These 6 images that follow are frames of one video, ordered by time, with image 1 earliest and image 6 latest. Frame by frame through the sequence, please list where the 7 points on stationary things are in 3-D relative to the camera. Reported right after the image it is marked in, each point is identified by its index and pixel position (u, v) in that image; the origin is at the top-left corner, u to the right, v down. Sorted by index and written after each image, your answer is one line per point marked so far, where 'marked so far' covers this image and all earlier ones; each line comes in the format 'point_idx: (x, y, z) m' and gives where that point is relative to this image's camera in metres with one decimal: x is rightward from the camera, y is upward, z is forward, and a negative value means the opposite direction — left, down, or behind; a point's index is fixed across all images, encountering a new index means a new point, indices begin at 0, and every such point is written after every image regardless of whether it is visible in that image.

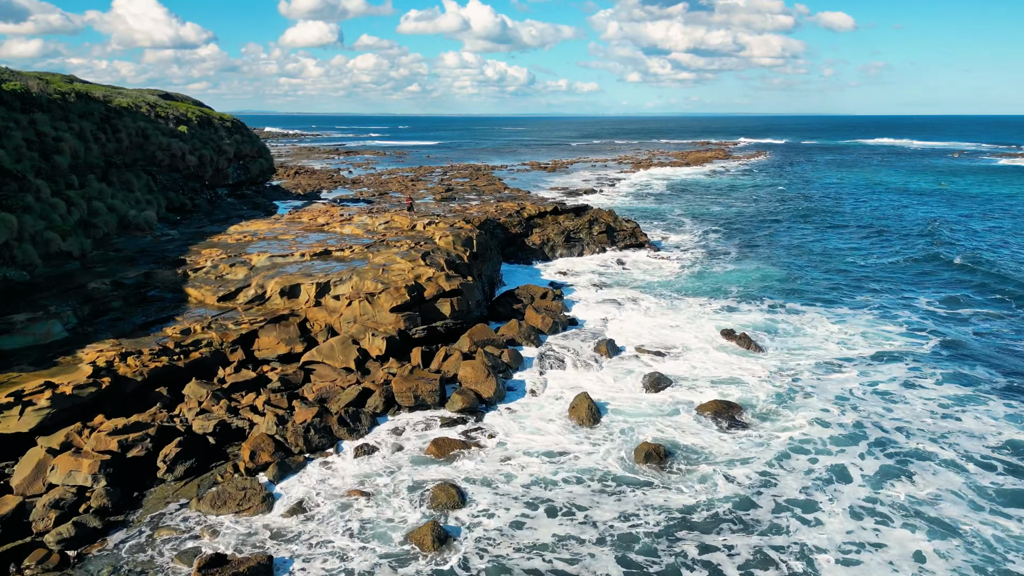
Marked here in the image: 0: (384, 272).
0: (-3.9, +0.5, +19.4) m
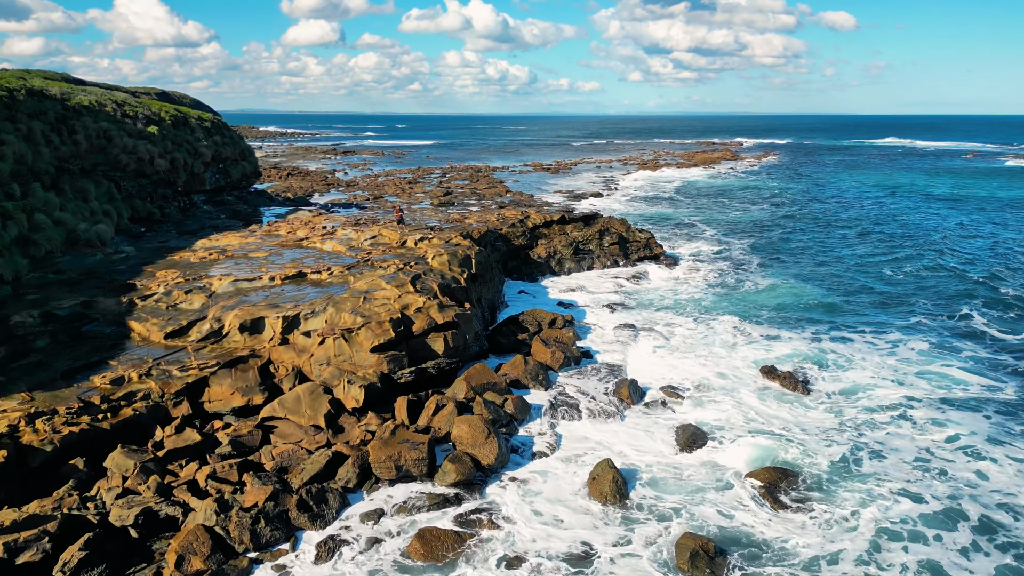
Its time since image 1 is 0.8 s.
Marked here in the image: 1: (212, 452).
0: (-3.7, -0.4, +16.4) m
1: (-5.9, -3.2, +12.6) m
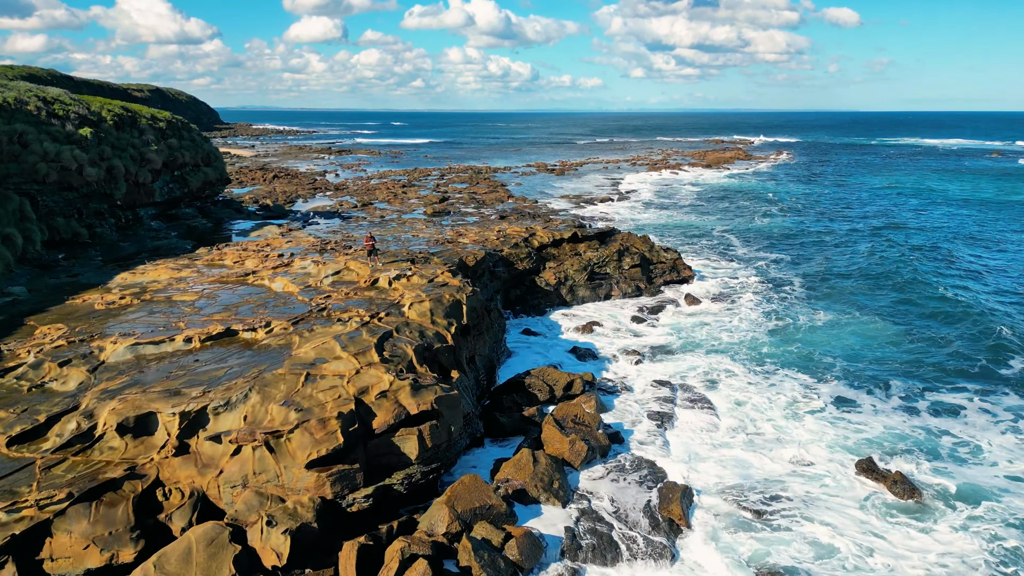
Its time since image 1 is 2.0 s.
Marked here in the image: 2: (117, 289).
0: (-3.7, -1.7, +11.5) m
1: (-5.8, -4.6, +7.8) m
2: (-10.5, 0.0, +17.2) m
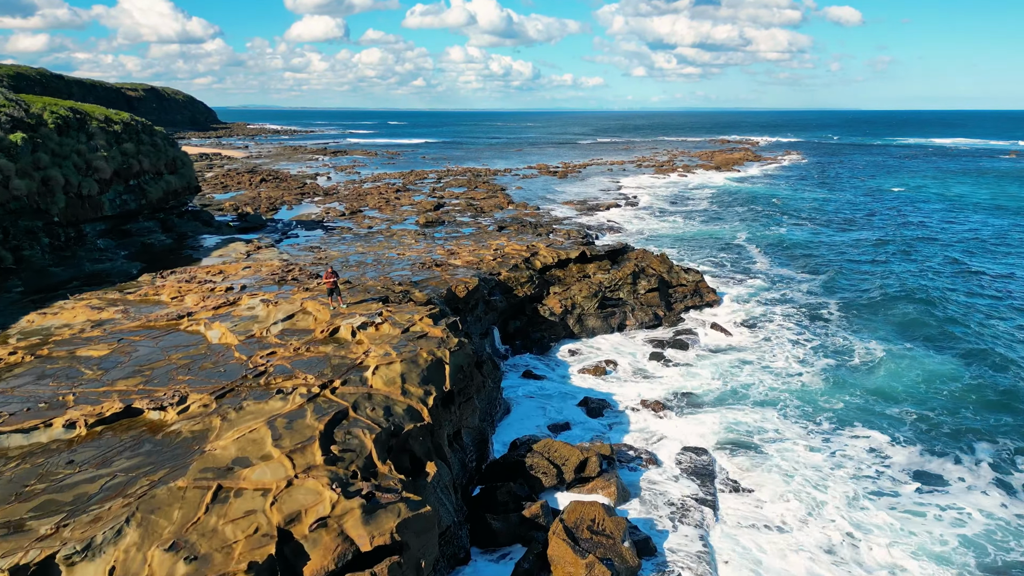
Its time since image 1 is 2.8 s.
0: (-3.7, -2.7, +8.1) m
1: (-5.9, -5.6, +4.4) m
2: (-10.6, -1.0, +13.8) m
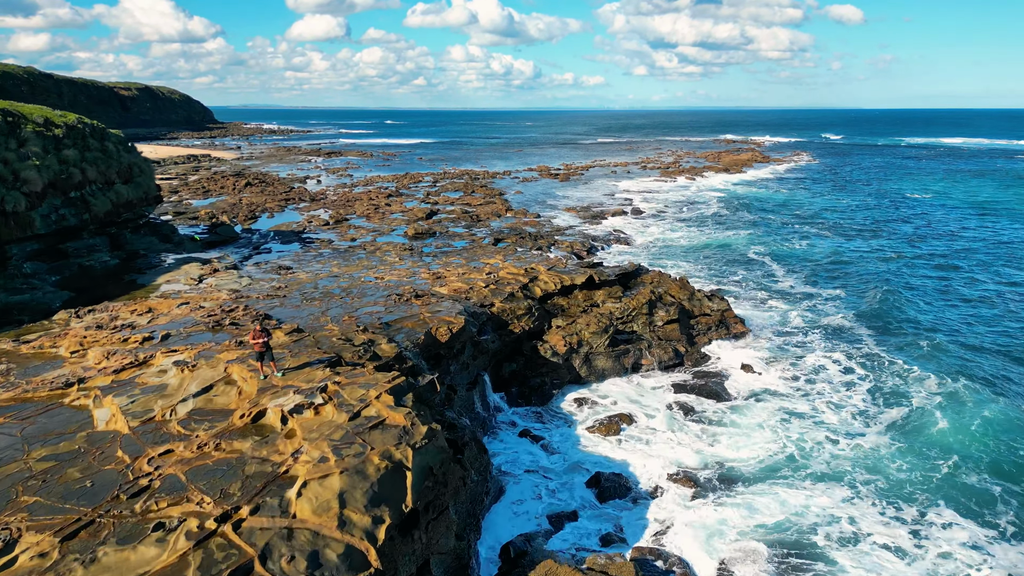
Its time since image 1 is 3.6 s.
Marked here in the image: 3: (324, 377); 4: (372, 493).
0: (-3.9, -3.7, +4.7) m
1: (-6.1, -6.6, +1.0) m
2: (-10.8, -2.0, +10.4) m
3: (-3.0, -1.5, +10.5) m
4: (-1.7, -2.5, +8.2) m
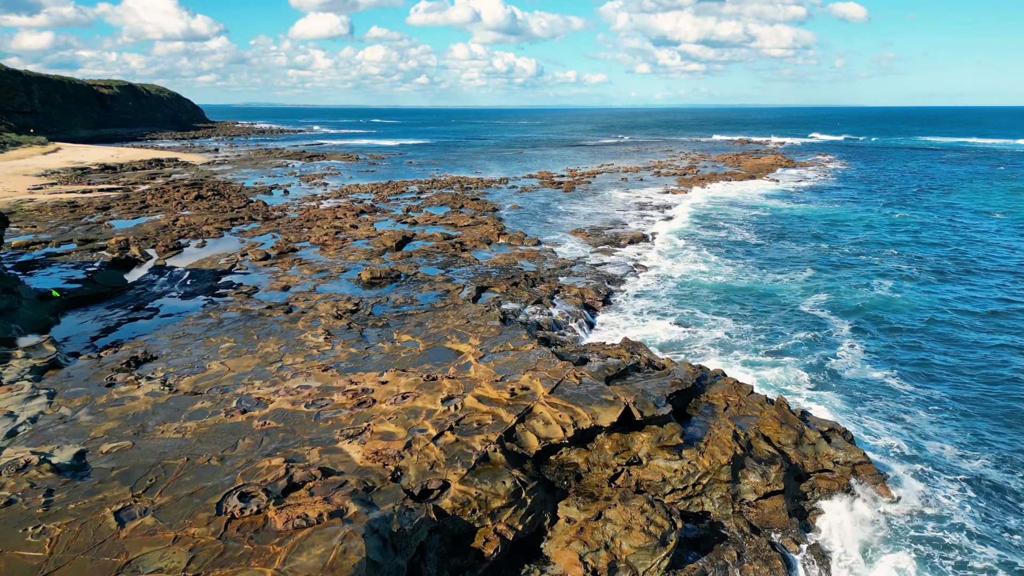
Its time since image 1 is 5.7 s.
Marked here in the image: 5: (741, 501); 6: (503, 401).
0: (-4.4, -6.3, -4.1) m
1: (-6.6, -9.2, -7.8) m
2: (-11.2, -4.6, +1.6) m
3: (-3.5, -4.1, +1.6) m
4: (-2.2, -5.1, -0.7) m
5: (+3.9, -3.7, +10.9) m
6: (-0.2, -2.2, +11.9) m
